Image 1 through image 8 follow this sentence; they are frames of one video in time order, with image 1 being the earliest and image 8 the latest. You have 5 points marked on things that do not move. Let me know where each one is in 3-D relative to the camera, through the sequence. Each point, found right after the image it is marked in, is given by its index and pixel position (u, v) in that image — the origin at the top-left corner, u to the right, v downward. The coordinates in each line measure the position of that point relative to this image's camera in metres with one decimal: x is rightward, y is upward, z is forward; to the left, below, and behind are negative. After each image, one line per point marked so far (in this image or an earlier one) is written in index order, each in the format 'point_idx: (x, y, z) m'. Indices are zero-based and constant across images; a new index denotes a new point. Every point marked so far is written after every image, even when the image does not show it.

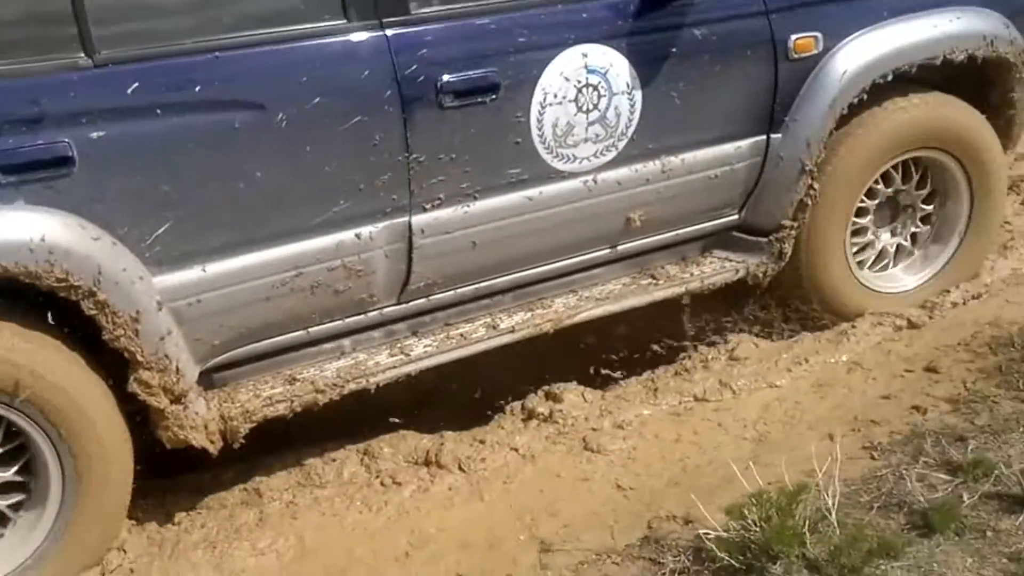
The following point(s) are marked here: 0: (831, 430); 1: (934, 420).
0: (+1.0, -0.4, +3.9) m
1: (+1.3, -0.4, +3.8) m
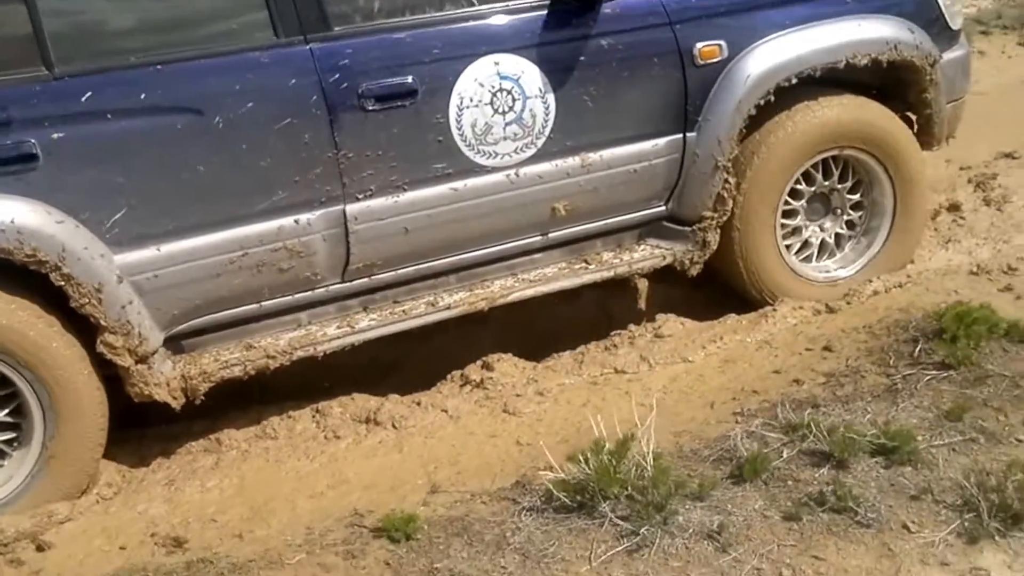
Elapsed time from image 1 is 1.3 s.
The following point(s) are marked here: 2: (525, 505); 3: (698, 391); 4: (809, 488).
0: (+0.7, -0.4, +4.5) m
1: (+1.0, -0.3, +4.3) m
2: (0.0, -0.6, +4.0) m
3: (+0.6, -0.3, +4.5) m
4: (+0.9, -0.6, +3.8) m
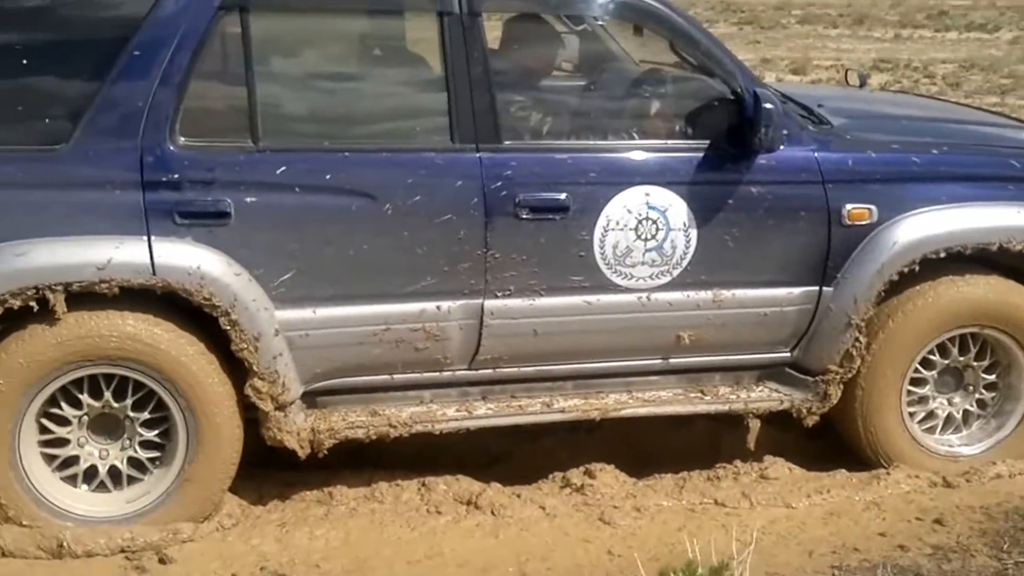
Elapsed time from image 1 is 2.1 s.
0: (+1.0, -0.9, +4.5) m
1: (+1.3, -0.9, +4.4) m
2: (+0.3, -1.0, +4.1) m
3: (+1.0, -0.9, +4.6) m
4: (+1.1, -1.1, +3.9) m
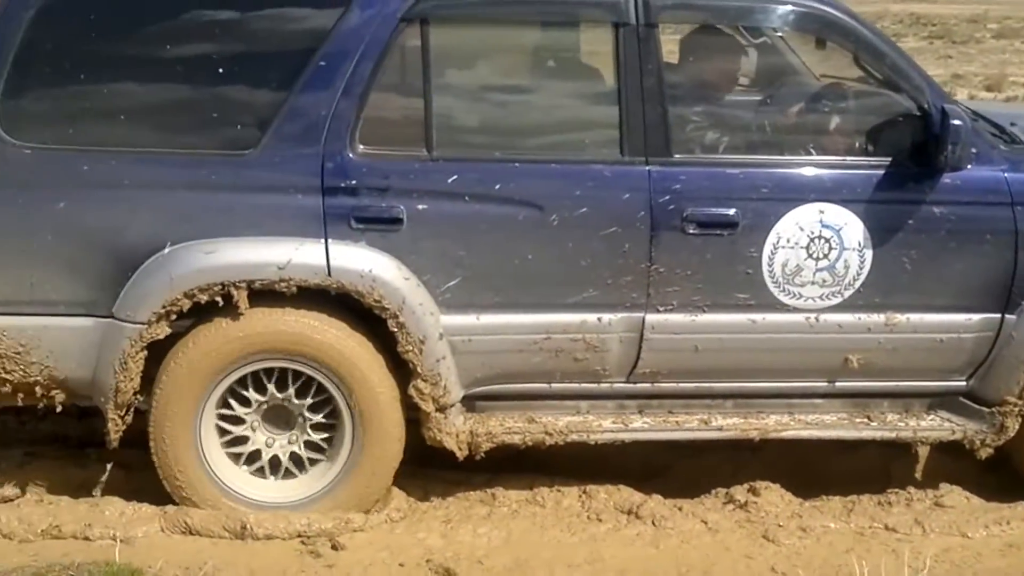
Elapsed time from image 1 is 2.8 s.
0: (+1.6, -1.0, +4.4) m
1: (+1.8, -1.0, +4.2) m
2: (+0.7, -1.1, +4.1) m
3: (+1.5, -1.0, +4.5) m
4: (+1.5, -1.2, +3.7) m
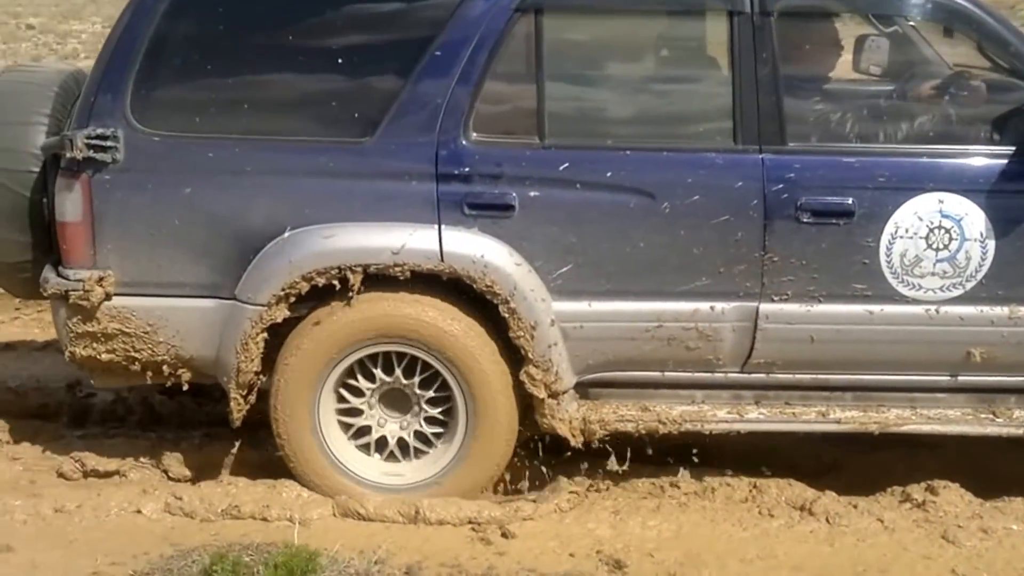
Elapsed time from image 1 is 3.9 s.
0: (+1.9, -1.0, +4.2) m
1: (+2.1, -1.0, +4.0) m
2: (+1.1, -1.0, +4.0) m
3: (+1.9, -0.9, +4.3) m
4: (+1.8, -1.1, +3.5) m
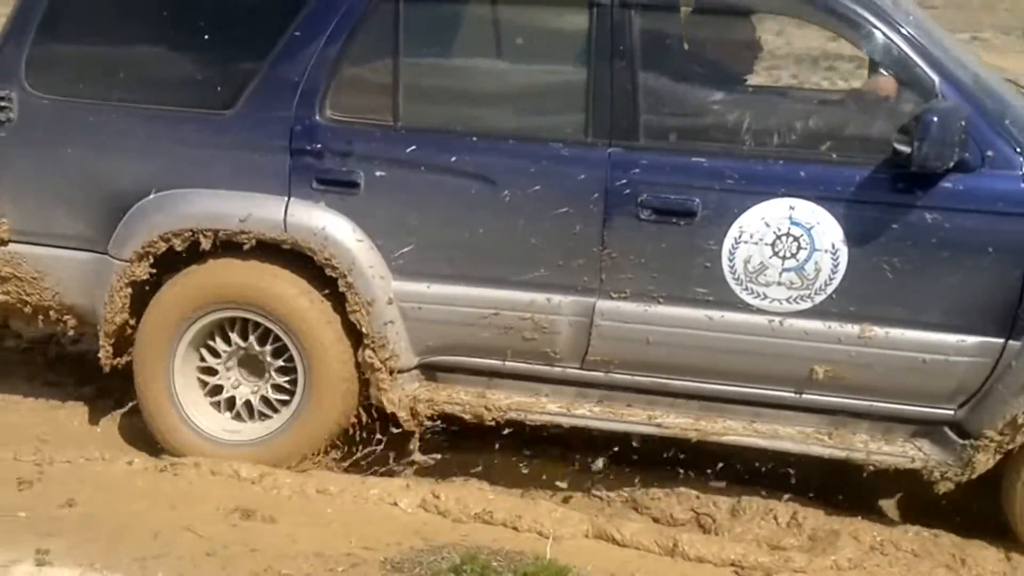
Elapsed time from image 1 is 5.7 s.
0: (+1.3, -1.0, +3.8) m
1: (+1.5, -1.1, +3.5) m
2: (+0.5, -1.0, +3.8) m
3: (+1.3, -1.0, +3.9) m
4: (+1.0, -1.2, +3.2) m
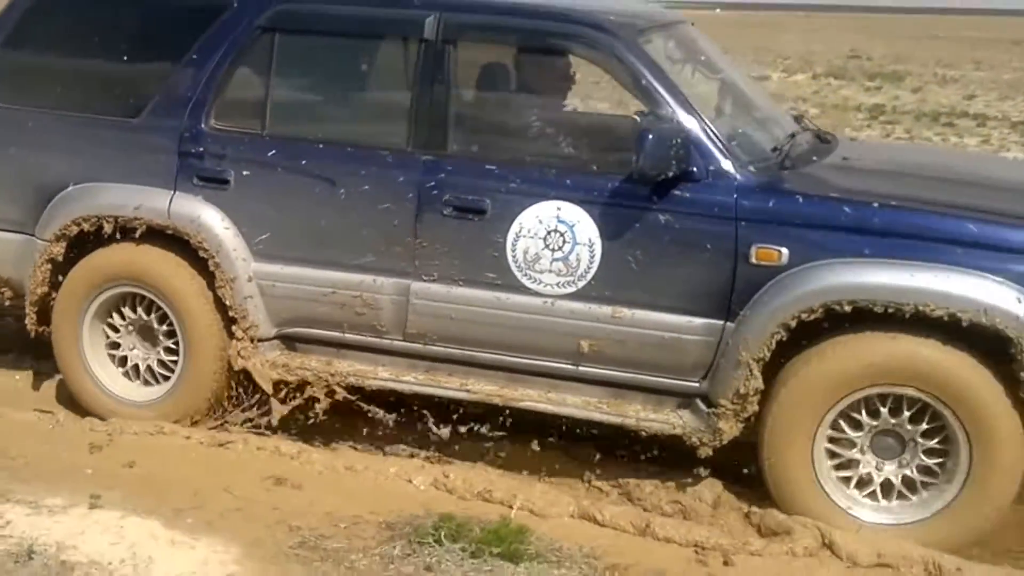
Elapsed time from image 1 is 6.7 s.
0: (+0.7, -1.0, +4.5) m
1: (+0.9, -1.1, +4.2) m
2: (-0.1, -1.0, +4.5) m
3: (+0.7, -1.0, +4.6) m
4: (+0.4, -1.1, +3.9) m
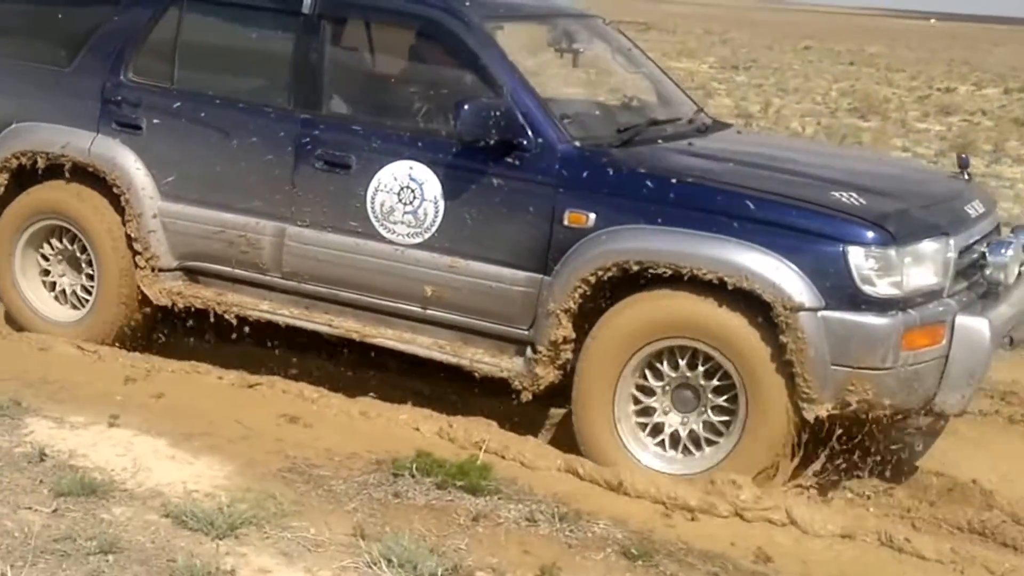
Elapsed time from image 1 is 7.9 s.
0: (+0.2, -0.9, +4.9) m
1: (+0.3, -0.9, +4.7) m
2: (-0.6, -0.8, +5.1) m
3: (+0.2, -0.9, +5.0) m
4: (-0.2, -1.0, +4.4) m
